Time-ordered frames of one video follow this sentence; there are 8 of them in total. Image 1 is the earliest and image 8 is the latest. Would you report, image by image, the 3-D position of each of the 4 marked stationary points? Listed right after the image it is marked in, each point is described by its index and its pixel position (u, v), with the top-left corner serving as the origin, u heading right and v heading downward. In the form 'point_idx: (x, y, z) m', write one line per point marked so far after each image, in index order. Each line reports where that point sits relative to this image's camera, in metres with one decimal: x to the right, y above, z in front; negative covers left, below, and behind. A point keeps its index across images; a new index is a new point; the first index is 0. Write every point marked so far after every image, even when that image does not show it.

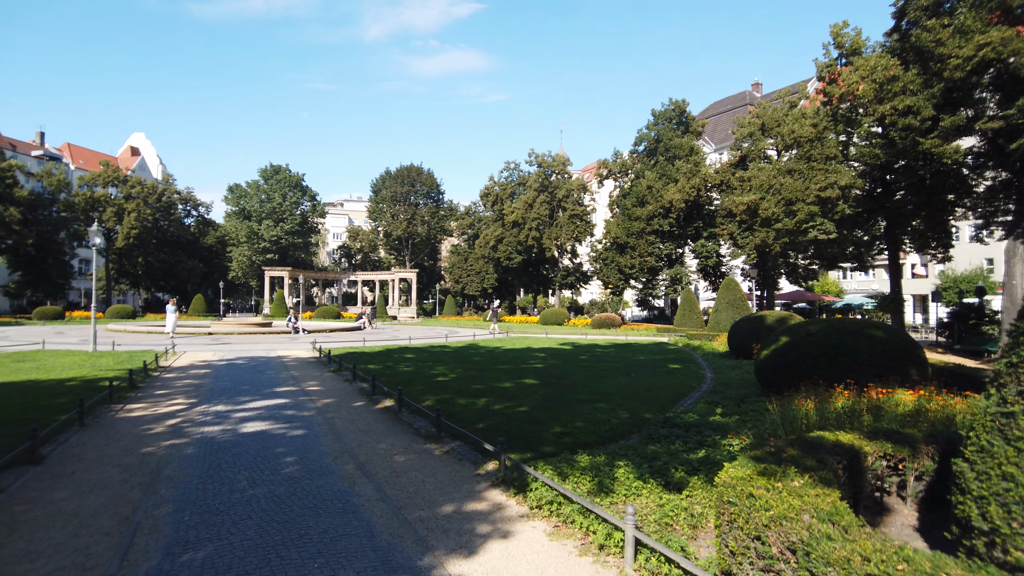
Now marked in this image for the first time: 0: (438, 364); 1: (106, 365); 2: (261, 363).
0: (-1.7, -1.8, +16.2) m
1: (-9.0, -1.7, +15.1) m
2: (-6.0, -1.8, +16.5) m
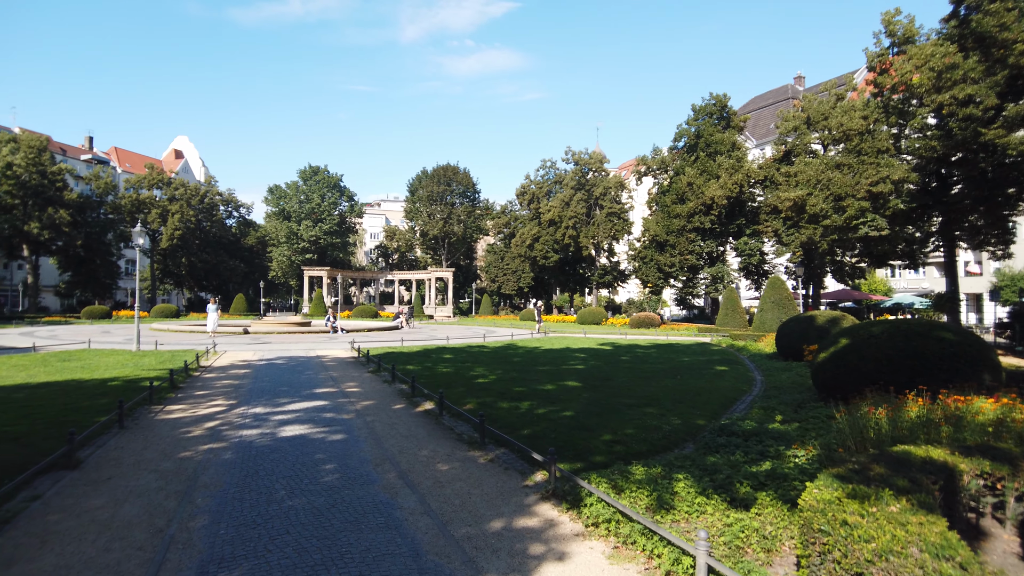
0: (-0.8, -1.8, +15.9) m
1: (-8.1, -1.7, +15.2) m
2: (-5.1, -1.8, +16.4) m
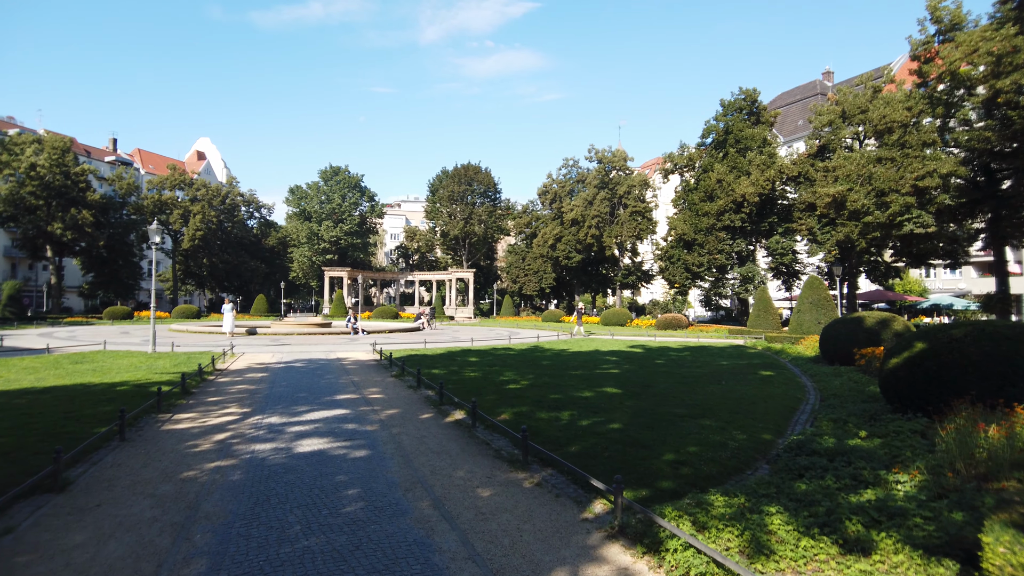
0: (-0.1, -1.8, +15.0) m
1: (-7.4, -1.7, +14.5) m
2: (-4.4, -1.8, +15.6) m
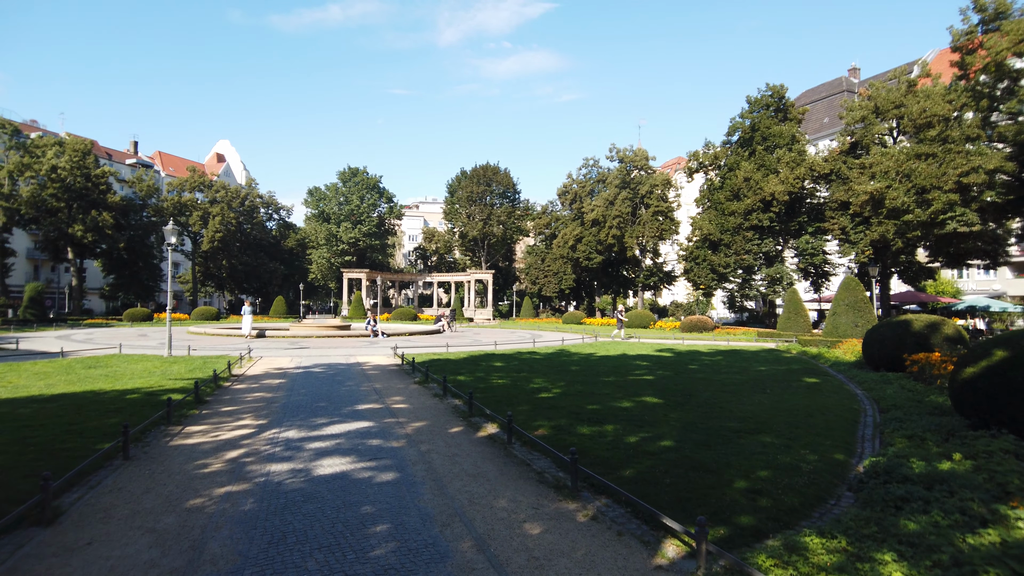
0: (+0.5, -1.8, +14.2) m
1: (-6.8, -1.7, +13.9) m
2: (-3.8, -1.8, +15.0) m
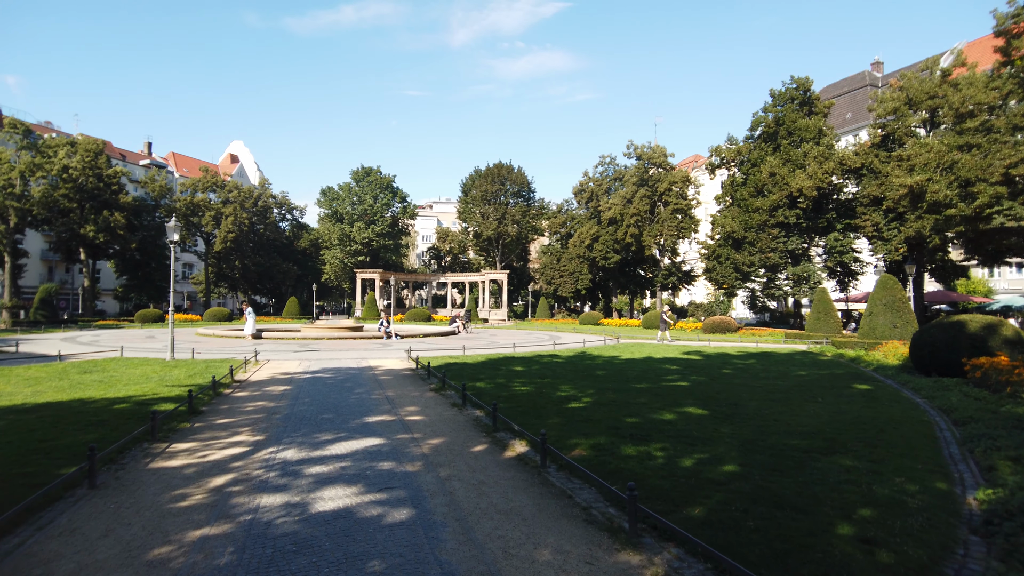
0: (+1.0, -1.8, +13.1) m
1: (-6.4, -1.7, +13.0) m
2: (-3.3, -1.8, +13.9) m
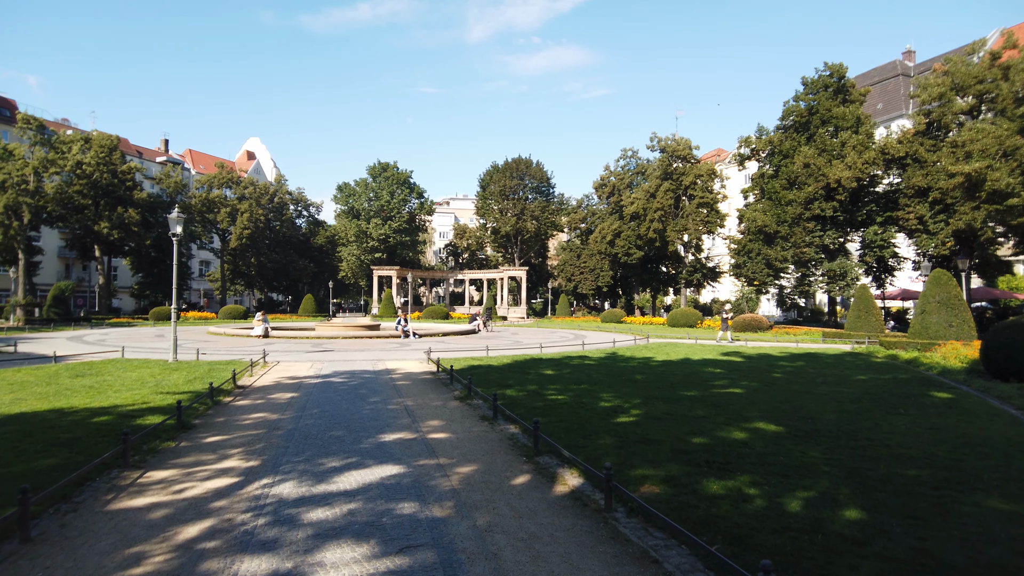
0: (+1.5, -1.7, +11.7) m
1: (-5.8, -1.7, +11.7) m
2: (-2.7, -1.7, +12.6) m
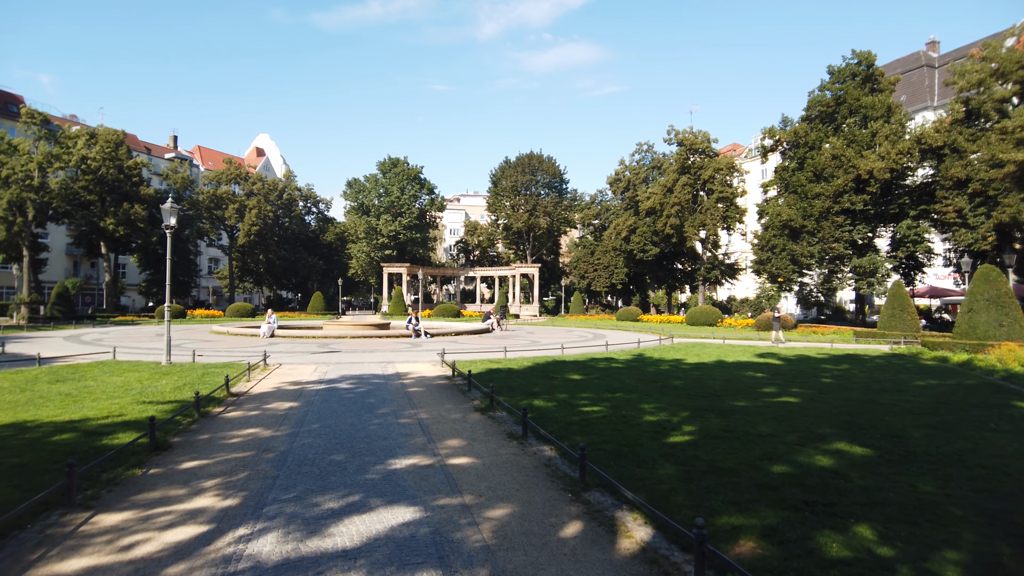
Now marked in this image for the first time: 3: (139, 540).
0: (+1.9, -1.6, +10.4) m
1: (-5.4, -1.6, +10.5) m
2: (-2.3, -1.7, +11.3) m
3: (-2.4, -1.6, +4.4) m
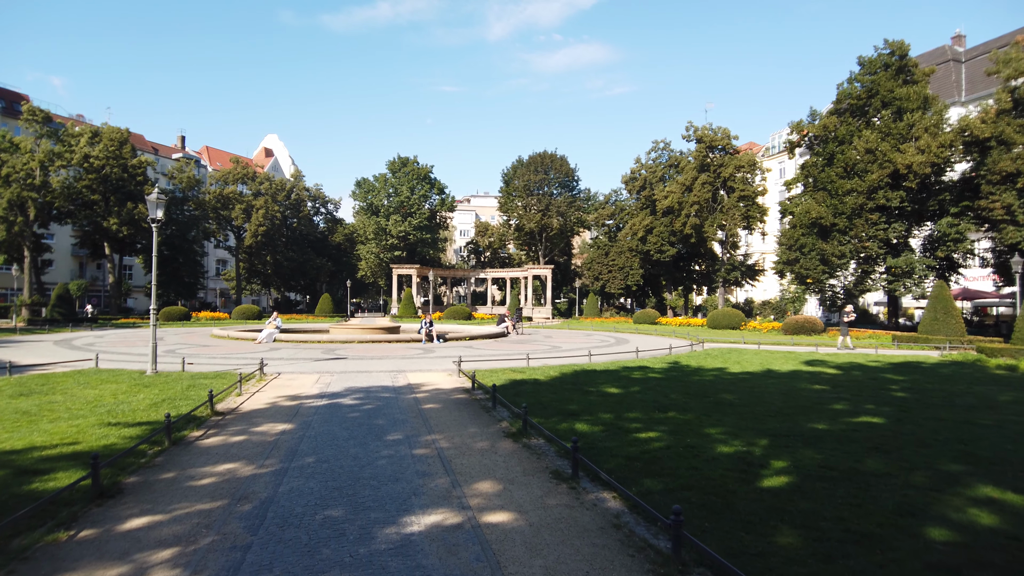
0: (+2.4, -1.6, +8.8) m
1: (-5.0, -1.6, +9.0) m
2: (-1.8, -1.7, +9.8) m
3: (-2.0, -1.6, +2.8) m
